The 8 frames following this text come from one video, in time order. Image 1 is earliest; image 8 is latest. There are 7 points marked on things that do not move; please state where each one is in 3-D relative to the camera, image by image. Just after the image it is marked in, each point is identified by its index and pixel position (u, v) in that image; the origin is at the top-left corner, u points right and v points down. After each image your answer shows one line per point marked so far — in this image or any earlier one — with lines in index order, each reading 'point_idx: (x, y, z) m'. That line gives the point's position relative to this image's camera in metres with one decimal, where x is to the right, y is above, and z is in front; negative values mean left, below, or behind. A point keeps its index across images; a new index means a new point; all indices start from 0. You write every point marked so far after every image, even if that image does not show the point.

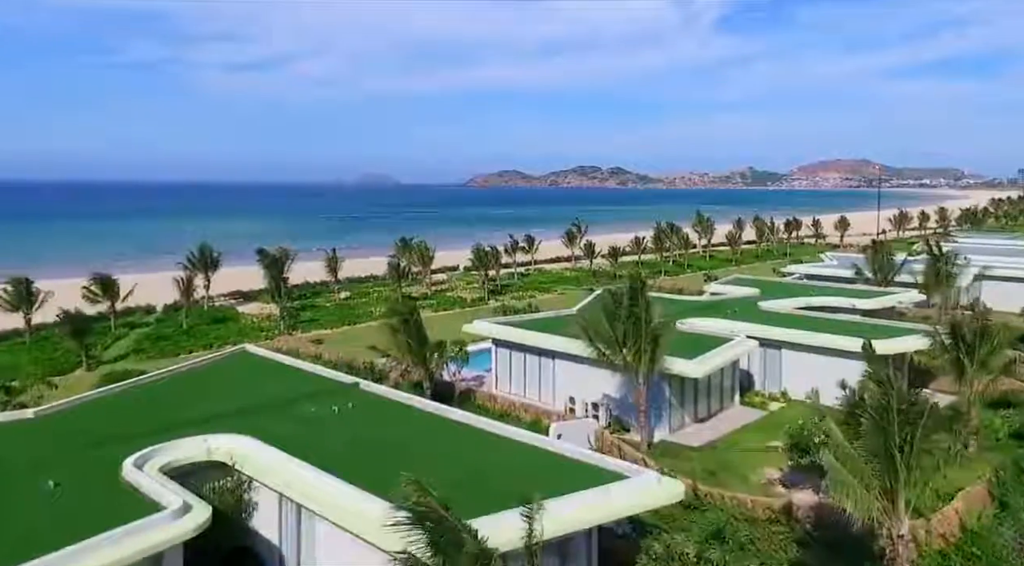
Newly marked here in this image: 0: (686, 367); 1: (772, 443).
0: (+4.2, -2.0, +17.9) m
1: (+6.4, -4.0, +18.1) m
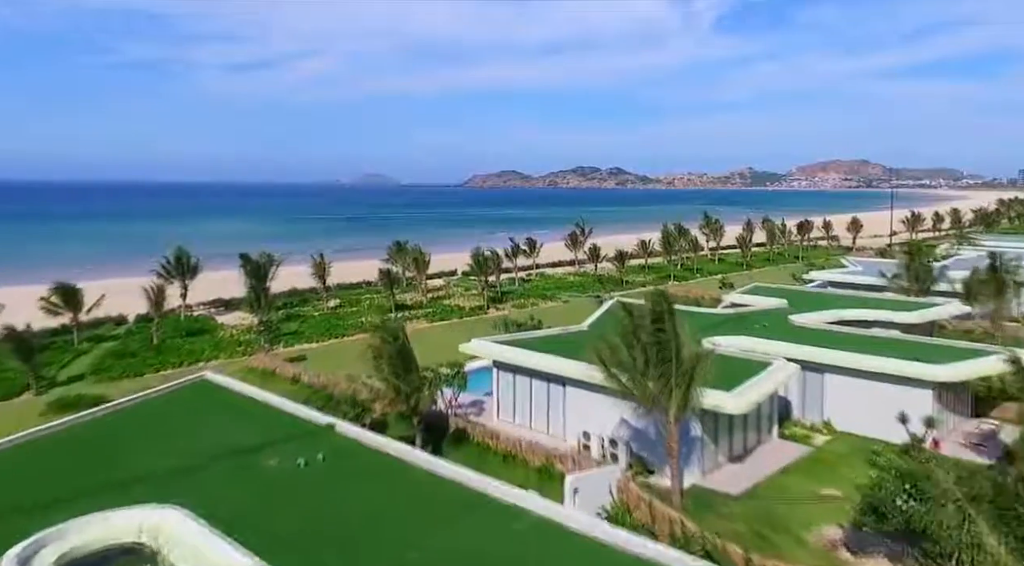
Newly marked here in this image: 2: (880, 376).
0: (+4.3, -2.4, +15.1) m
1: (+6.5, -4.3, +15.4) m
2: (+9.1, -2.3, +18.2) m
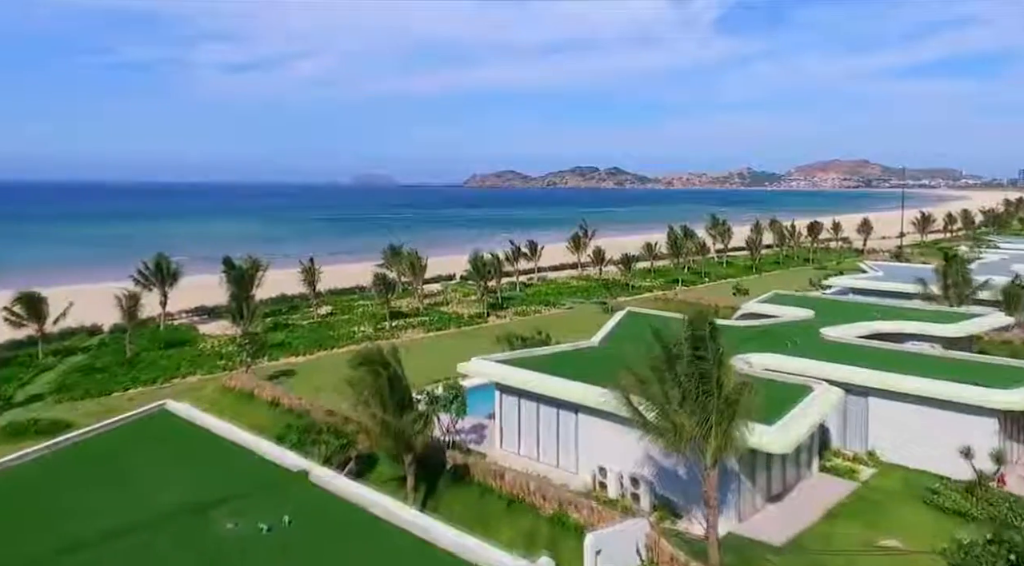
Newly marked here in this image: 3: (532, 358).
0: (+4.4, -2.7, +13.0) m
1: (+6.6, -4.6, +13.2) m
2: (+9.2, -2.6, +16.1) m
3: (+0.5, -2.0, +19.1) m
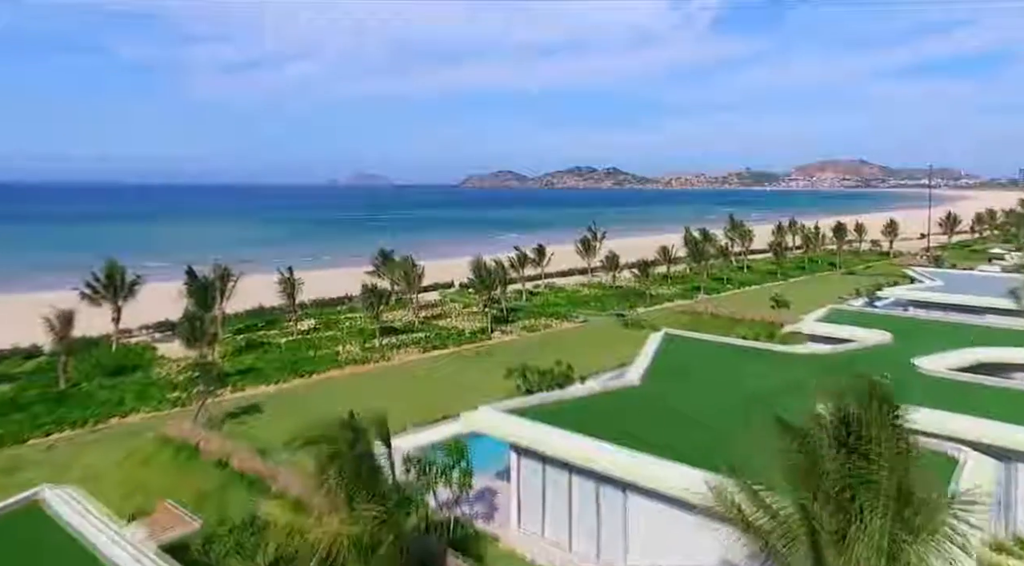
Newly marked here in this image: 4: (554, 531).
0: (+4.8, -3.1, +8.5) m
1: (+7.0, -5.1, +8.8) m
2: (+9.6, -3.1, +11.6) m
3: (+0.9, -2.5, +14.7) m
4: (+0.7, -4.3, +12.8) m
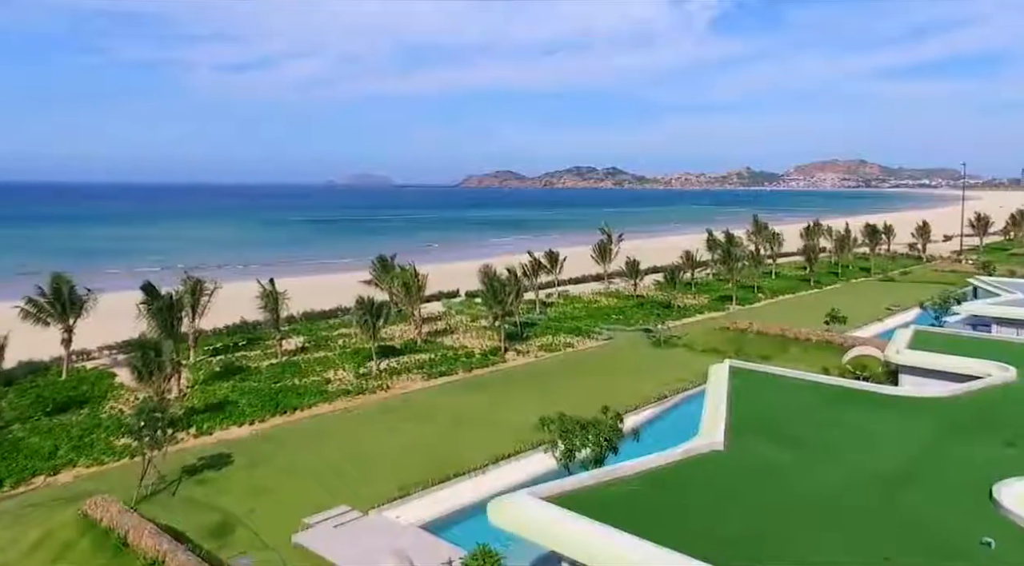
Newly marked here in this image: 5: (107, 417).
0: (+5.5, -3.6, +4.4) m
1: (+7.7, -5.6, +4.7) m
2: (+10.3, -3.5, +7.5) m
3: (+1.6, -3.0, +10.6) m
4: (+1.4, -4.8, +8.7) m
5: (-10.7, -3.6, +19.6) m
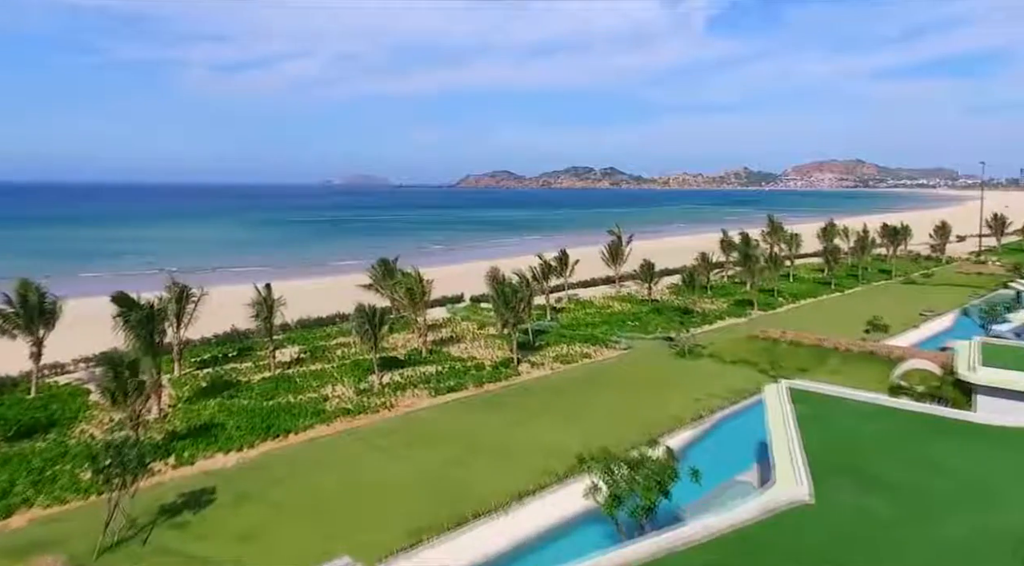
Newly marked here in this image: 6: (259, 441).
0: (+6.0, -3.8, +2.3) m
1: (+8.2, -5.8, +2.5) m
2: (+10.8, -3.7, +5.4) m
3: (+2.1, -3.2, +8.4) m
4: (+1.9, -4.9, +6.5) m
5: (-10.2, -3.8, +17.3) m
6: (-6.2, -3.9, +18.1) m
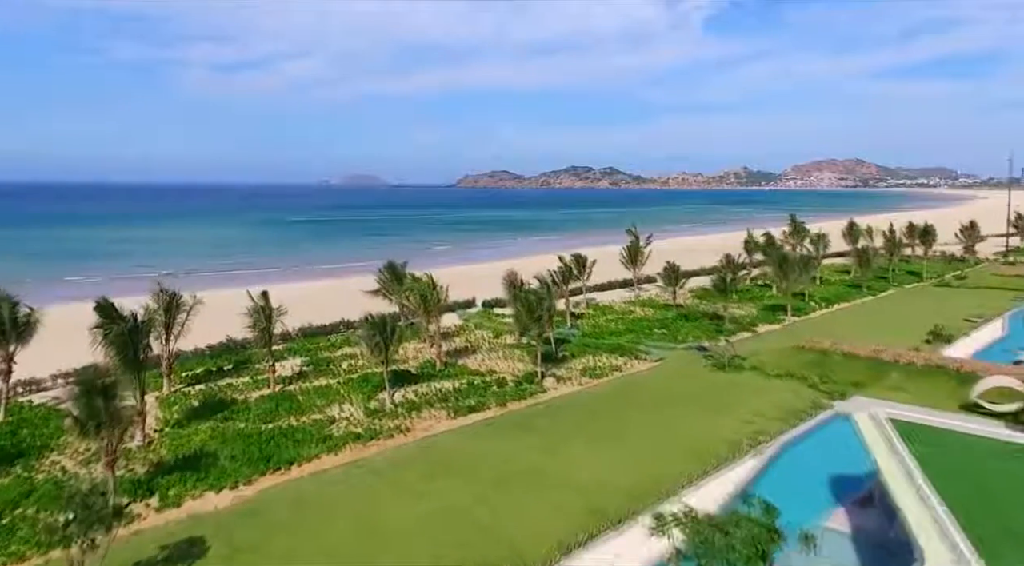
0: (+6.9, -4.0, -0.1) m
1: (+9.0, -5.9, +0.2) m
2: (+11.6, -3.9, +3.0) m
3: (+2.9, -3.4, +6.0) m
4: (+2.7, -5.1, +4.1) m
5: (-9.4, -4.0, +14.9) m
6: (-5.4, -4.1, +15.7) m
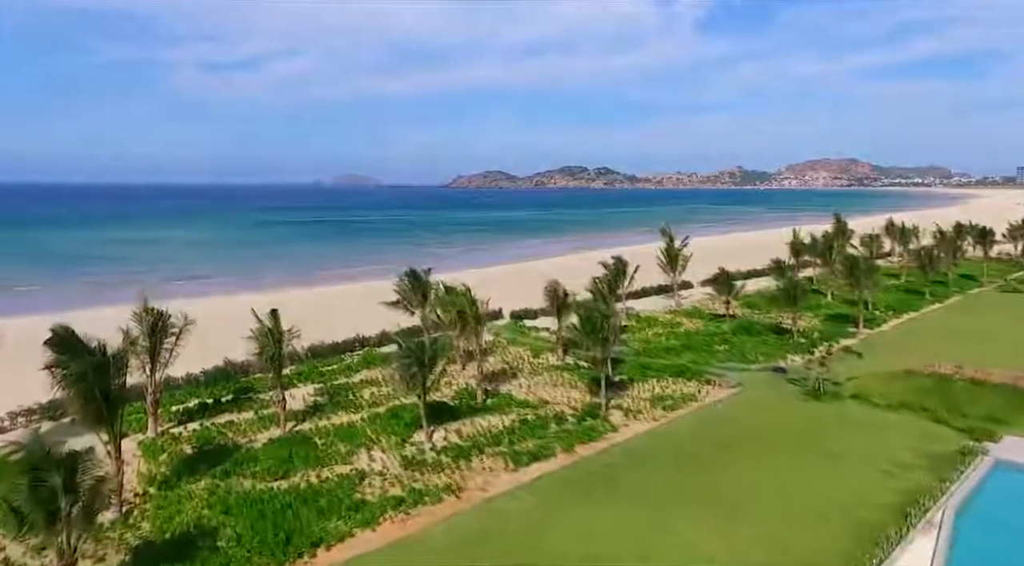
0: (+8.6, -4.3, -4.1) m
1: (+10.8, -6.3, -3.8) m
2: (+13.4, -4.2, -0.9) m
3: (+4.6, -3.7, +2.0) m
4: (+4.5, -5.5, +0.1) m
5: (-7.8, -4.4, +10.8) m
6: (-3.8, -4.5, +11.7) m
